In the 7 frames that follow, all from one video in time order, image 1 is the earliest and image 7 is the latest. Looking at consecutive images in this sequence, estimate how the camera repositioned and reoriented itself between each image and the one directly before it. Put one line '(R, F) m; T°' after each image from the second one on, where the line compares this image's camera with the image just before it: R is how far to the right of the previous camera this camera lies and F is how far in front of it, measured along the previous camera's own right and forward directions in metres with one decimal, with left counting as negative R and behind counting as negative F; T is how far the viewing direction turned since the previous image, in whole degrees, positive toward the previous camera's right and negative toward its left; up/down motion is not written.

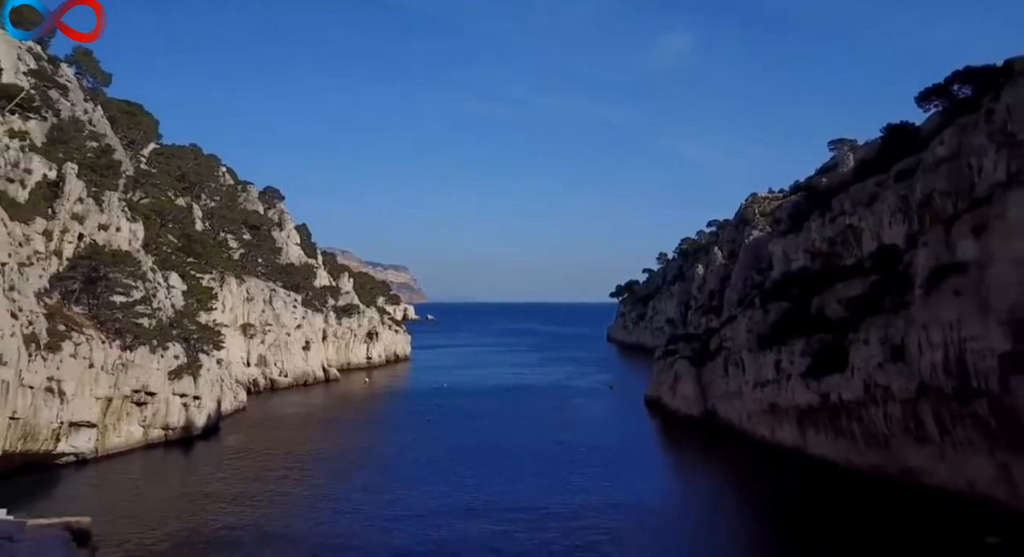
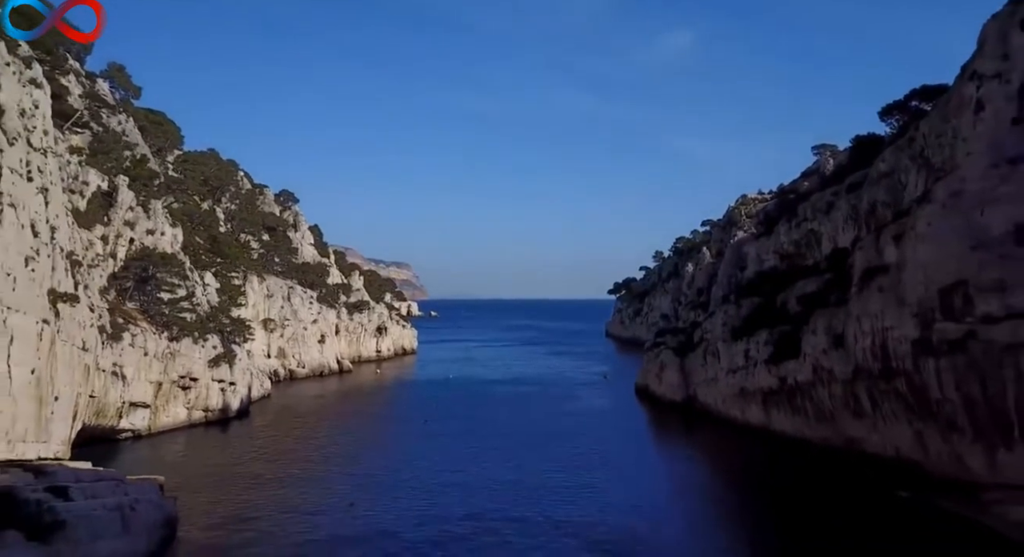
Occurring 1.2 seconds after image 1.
(+0.1, -5.1) m; 0°
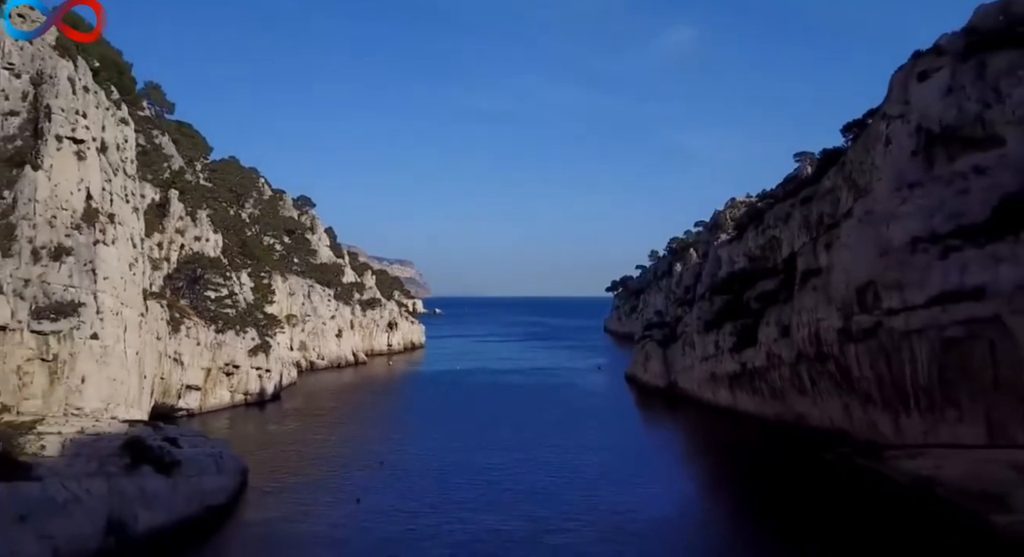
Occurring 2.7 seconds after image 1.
(+0.1, -6.5) m; 0°
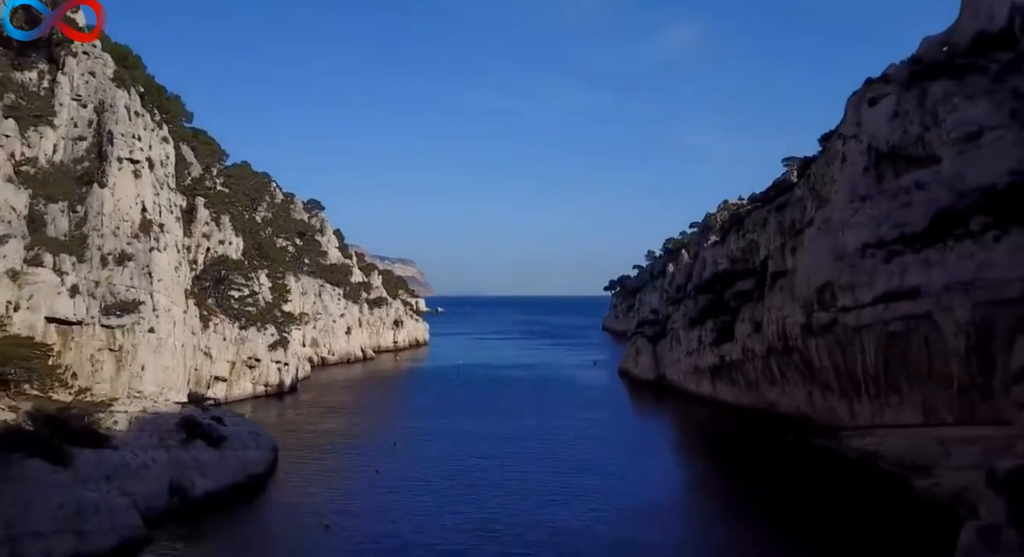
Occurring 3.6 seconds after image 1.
(+0.1, -4.3) m; 0°
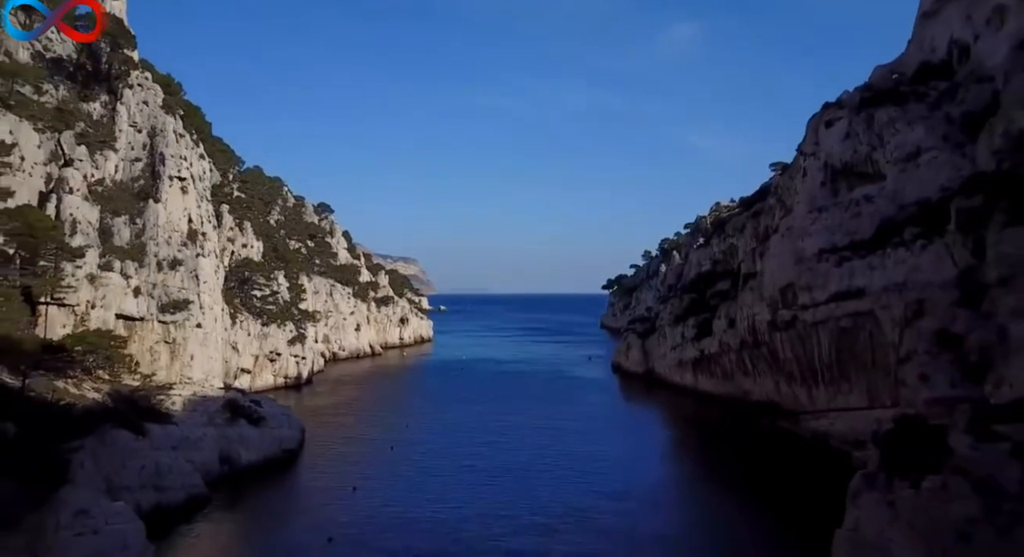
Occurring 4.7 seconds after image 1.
(+0.2, -4.8) m; 0°
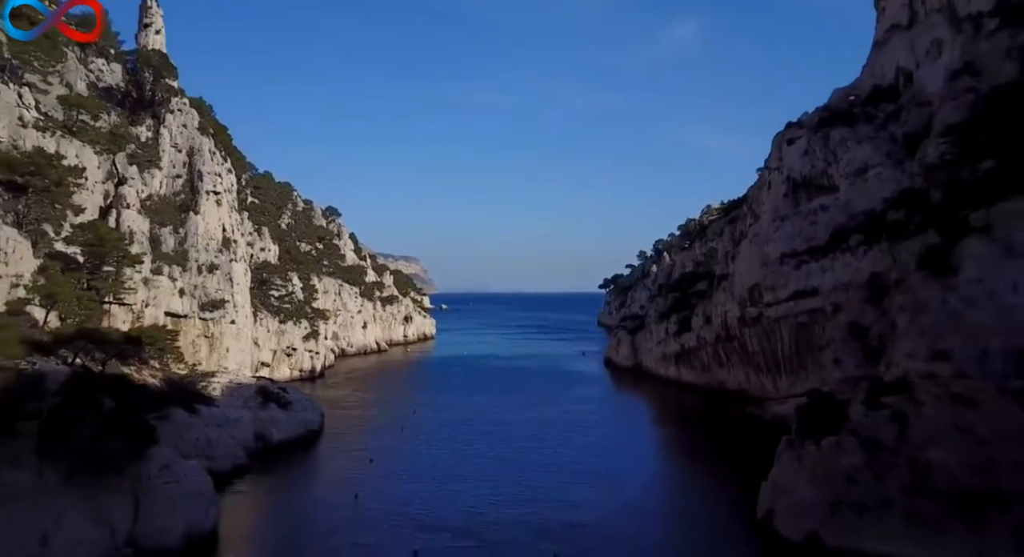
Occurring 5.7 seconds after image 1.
(+0.3, -5.0) m; 0°
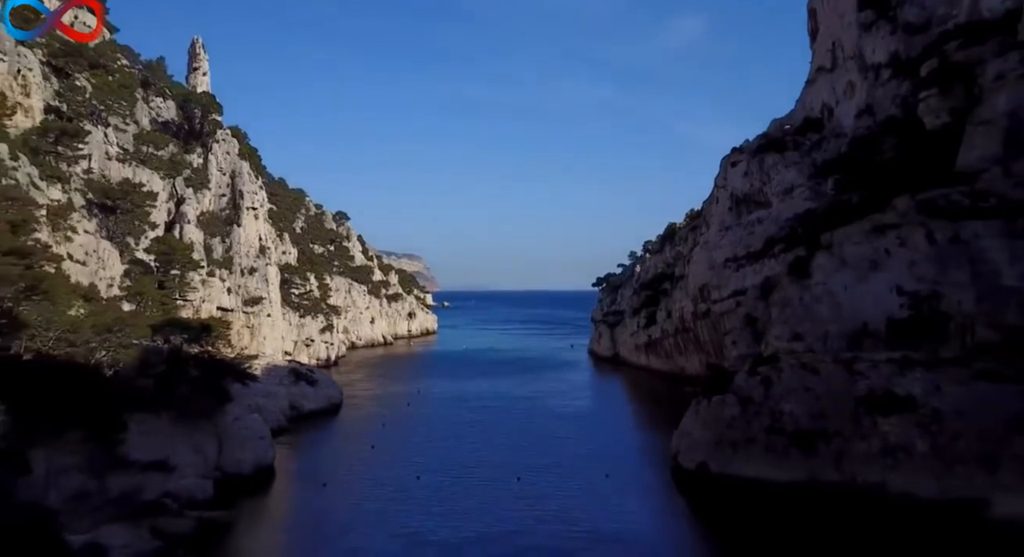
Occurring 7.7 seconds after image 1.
(+1.0, -8.7) m; 0°
